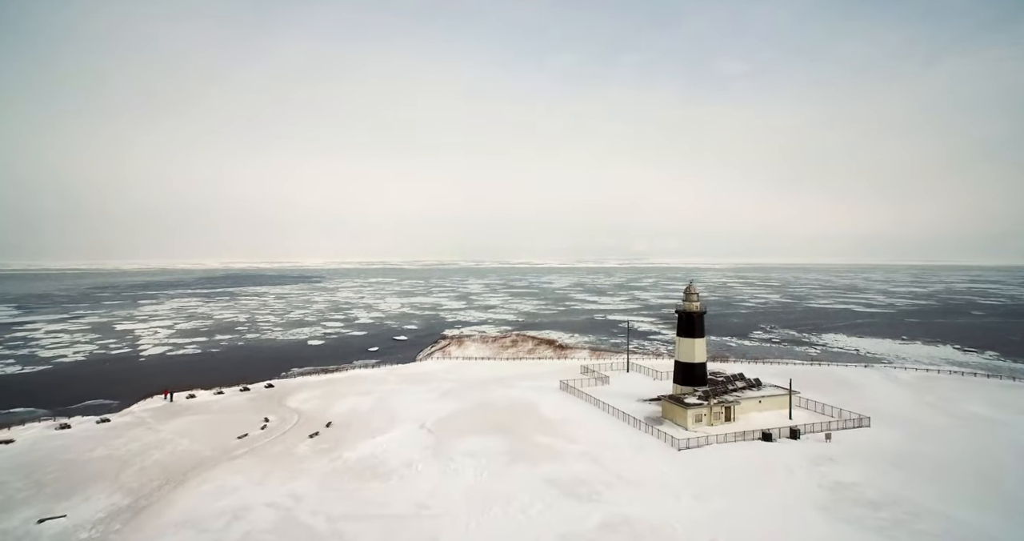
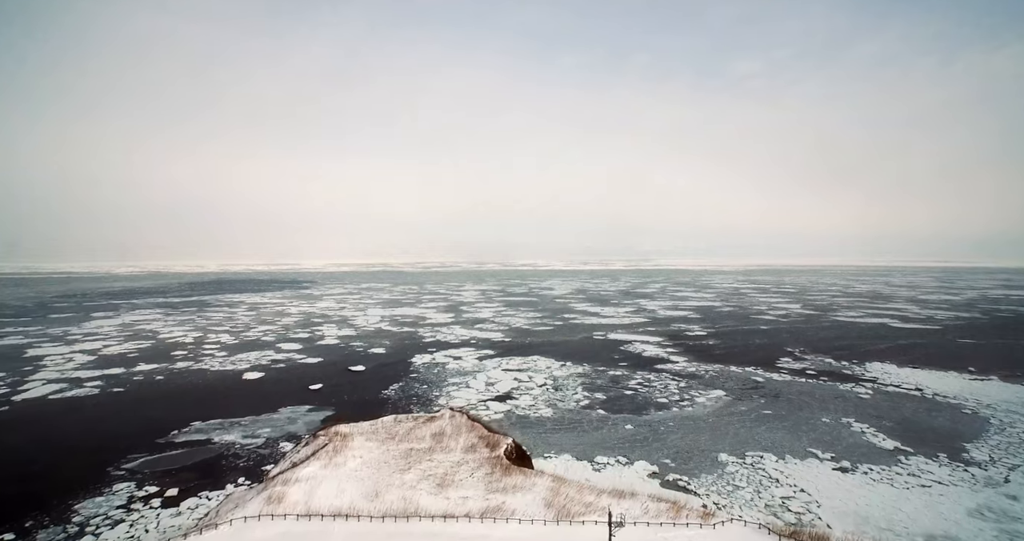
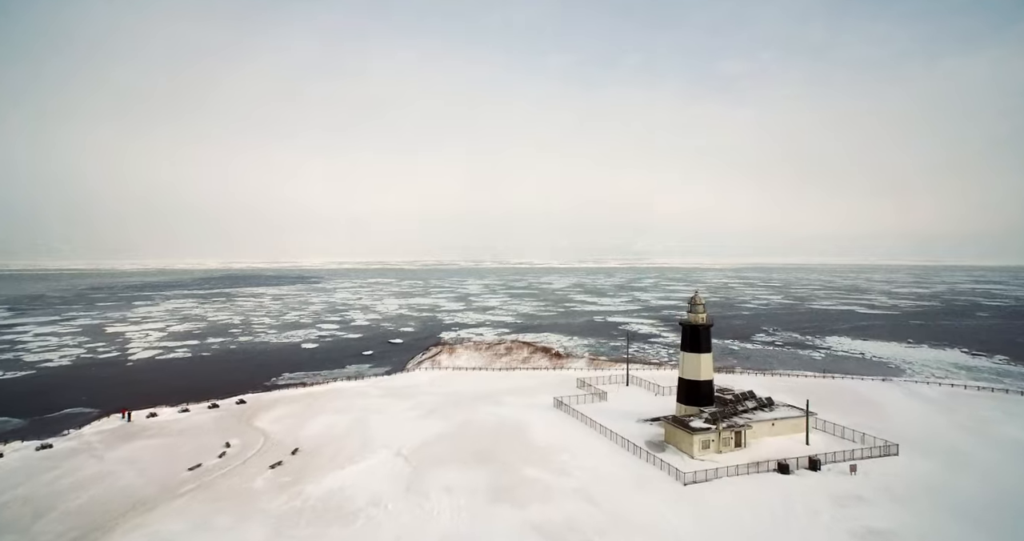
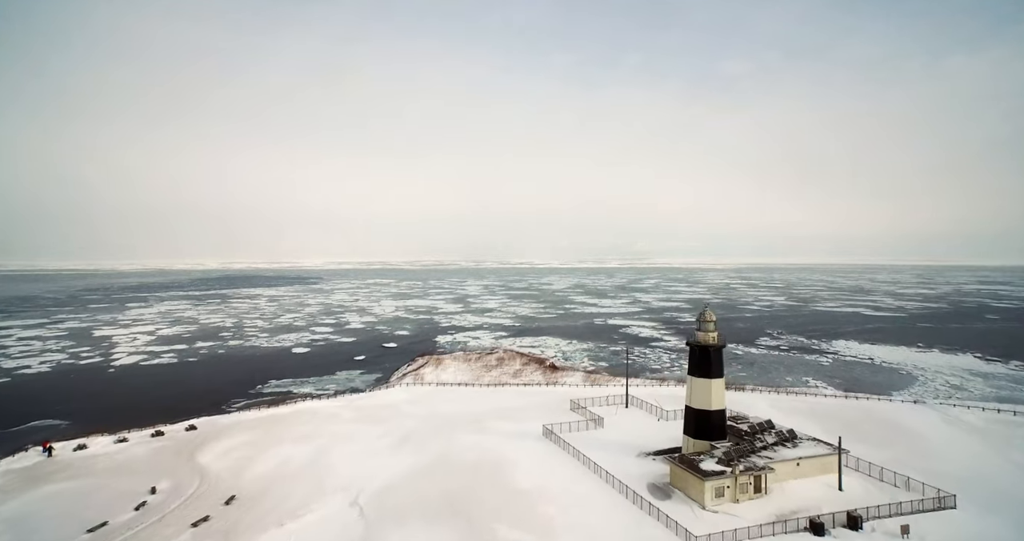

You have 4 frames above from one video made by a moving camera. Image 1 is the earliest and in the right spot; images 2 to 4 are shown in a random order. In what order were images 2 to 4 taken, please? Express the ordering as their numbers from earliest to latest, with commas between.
3, 4, 2
